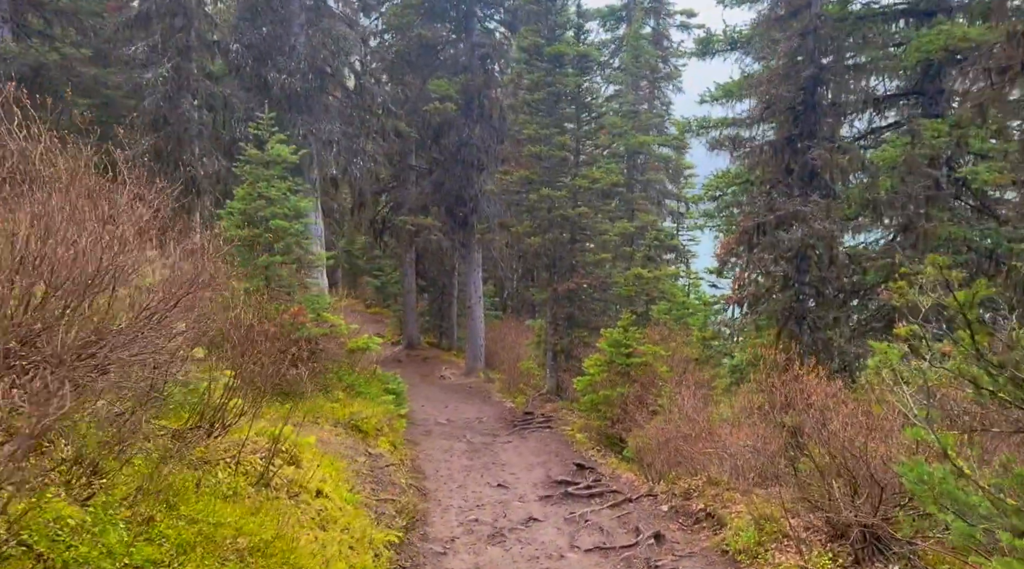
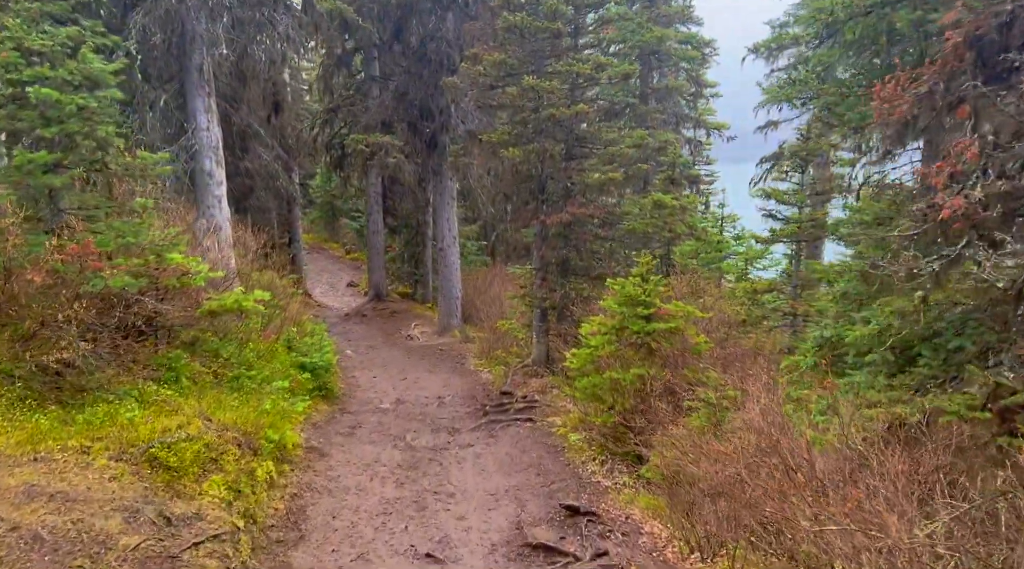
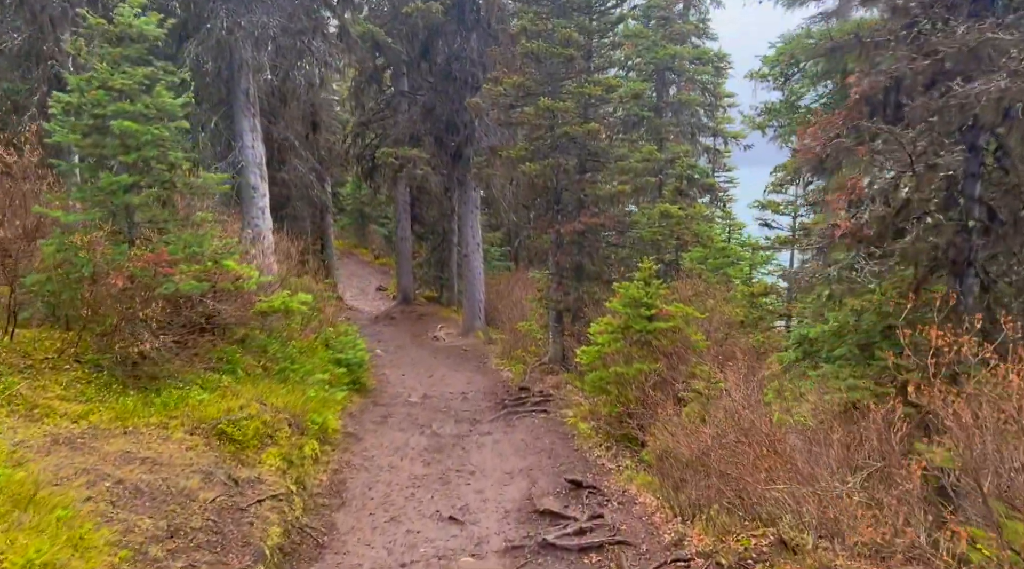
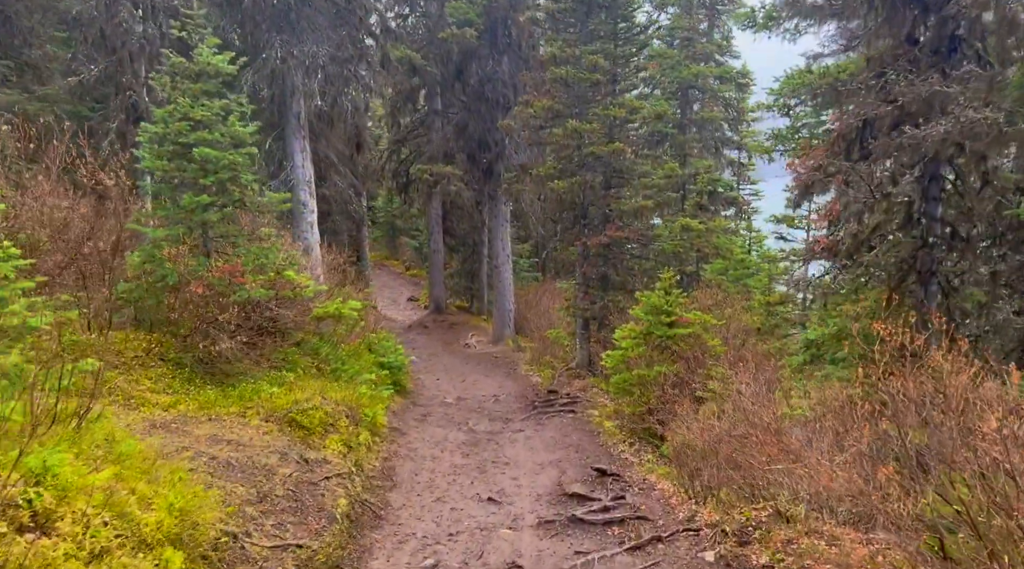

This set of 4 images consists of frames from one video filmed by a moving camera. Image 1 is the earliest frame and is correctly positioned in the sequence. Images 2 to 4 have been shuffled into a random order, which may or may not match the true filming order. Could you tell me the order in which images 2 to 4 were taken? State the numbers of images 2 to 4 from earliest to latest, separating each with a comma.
4, 3, 2
